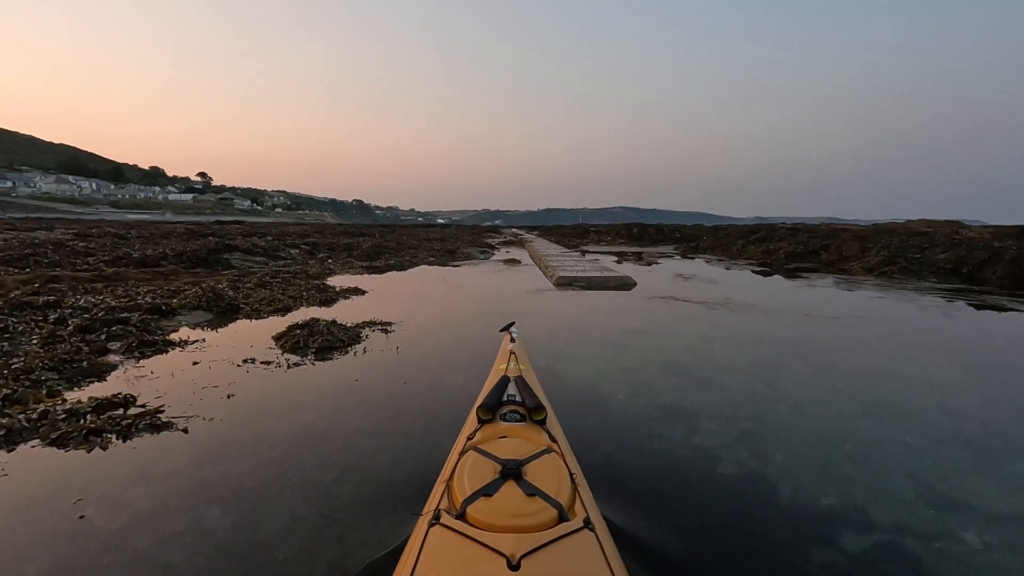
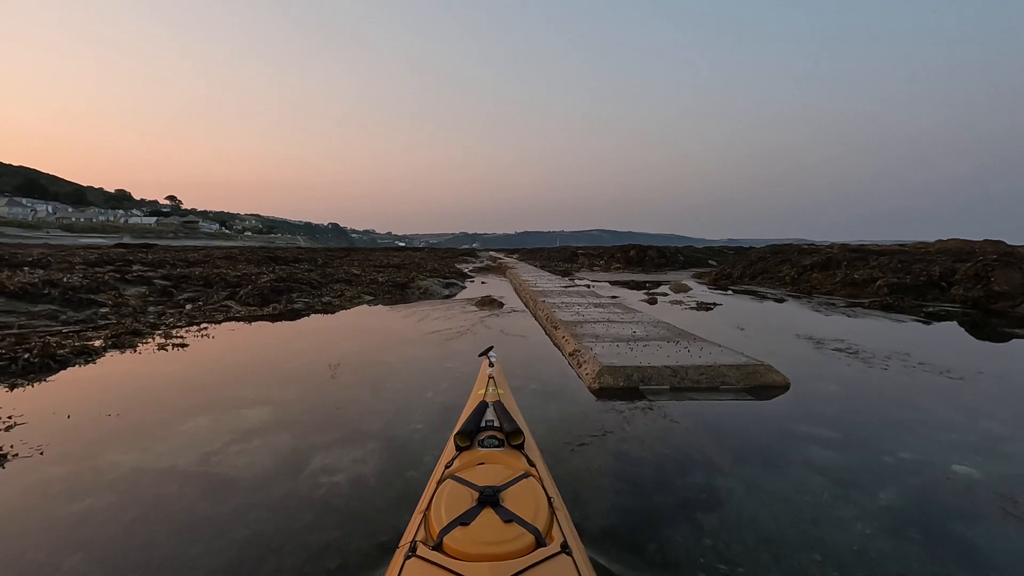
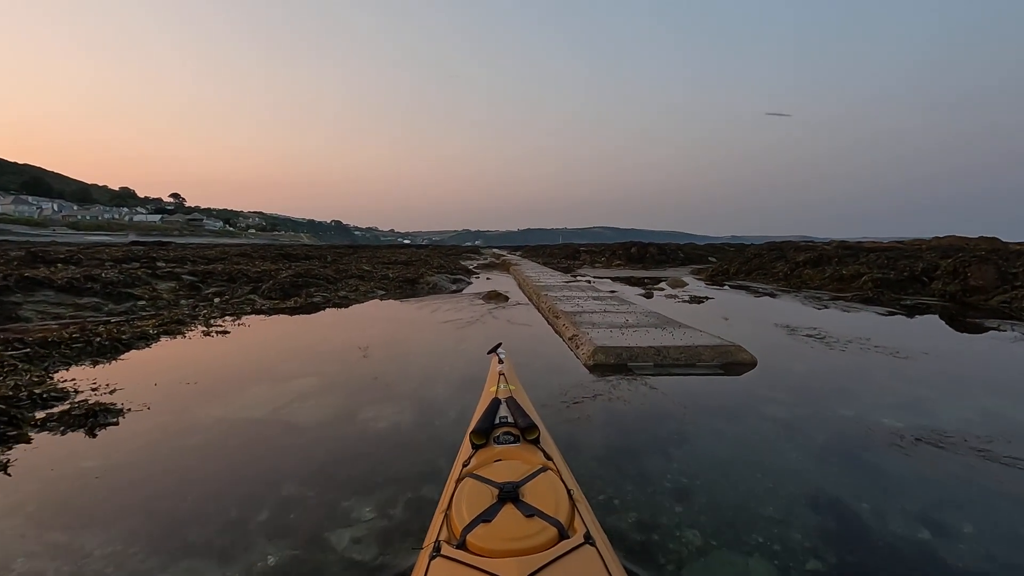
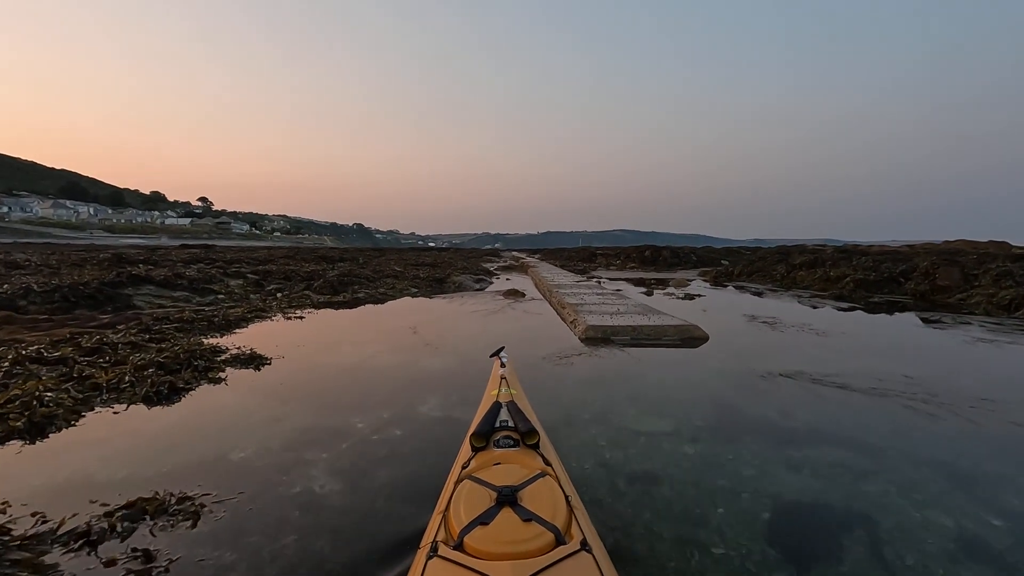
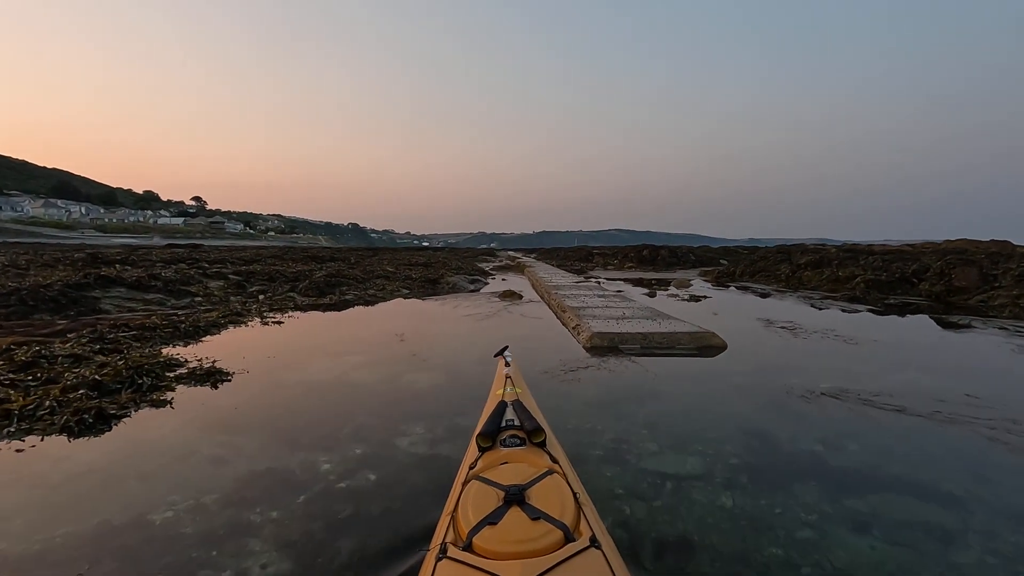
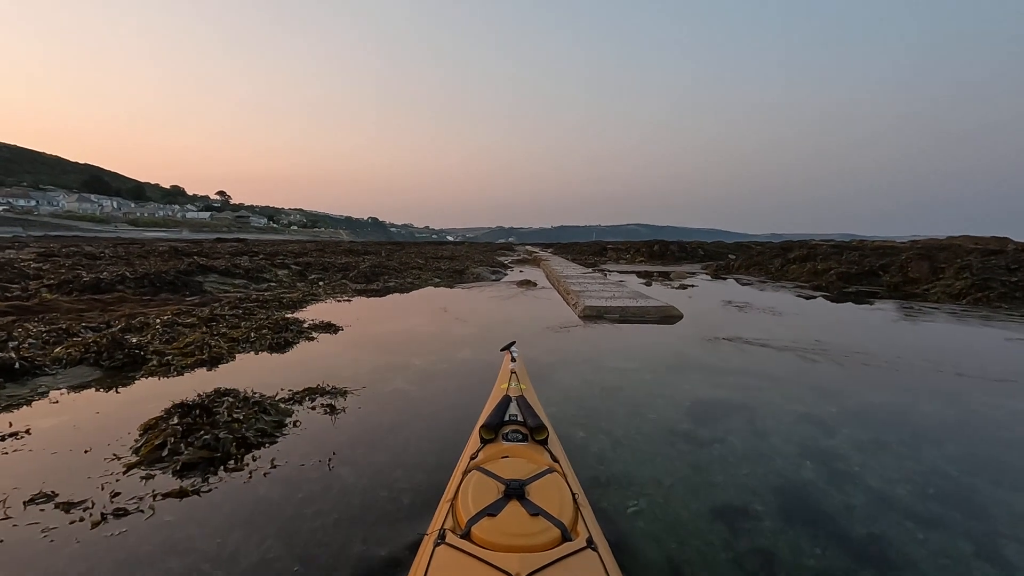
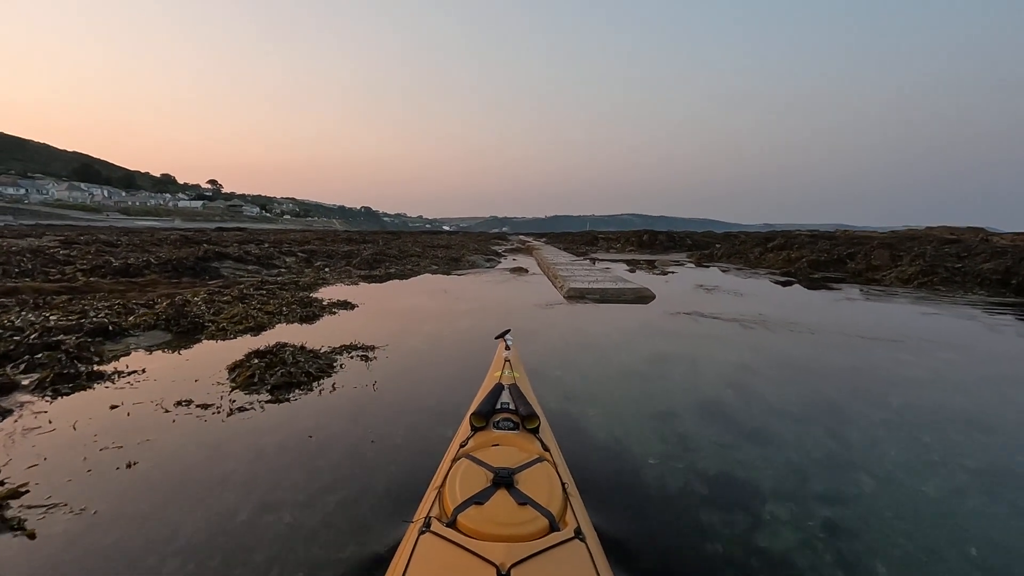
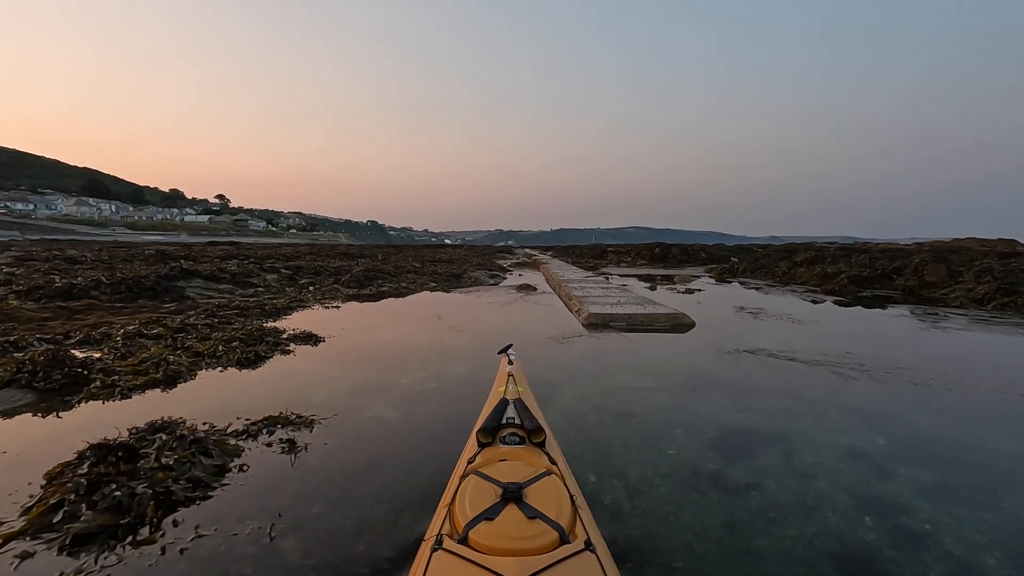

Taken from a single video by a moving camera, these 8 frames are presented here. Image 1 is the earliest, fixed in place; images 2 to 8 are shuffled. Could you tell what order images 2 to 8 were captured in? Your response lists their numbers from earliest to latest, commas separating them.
7, 6, 8, 4, 5, 3, 2
